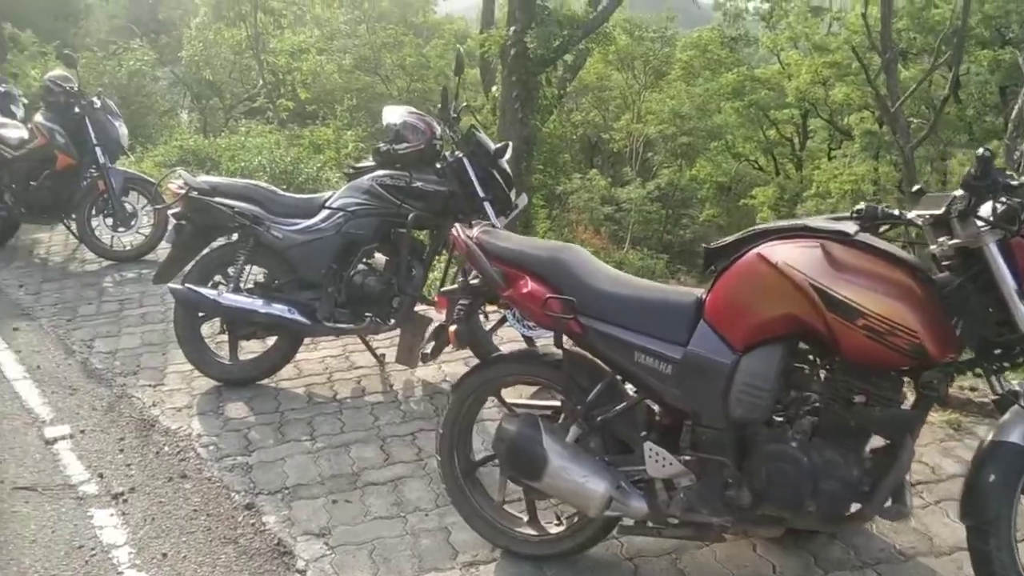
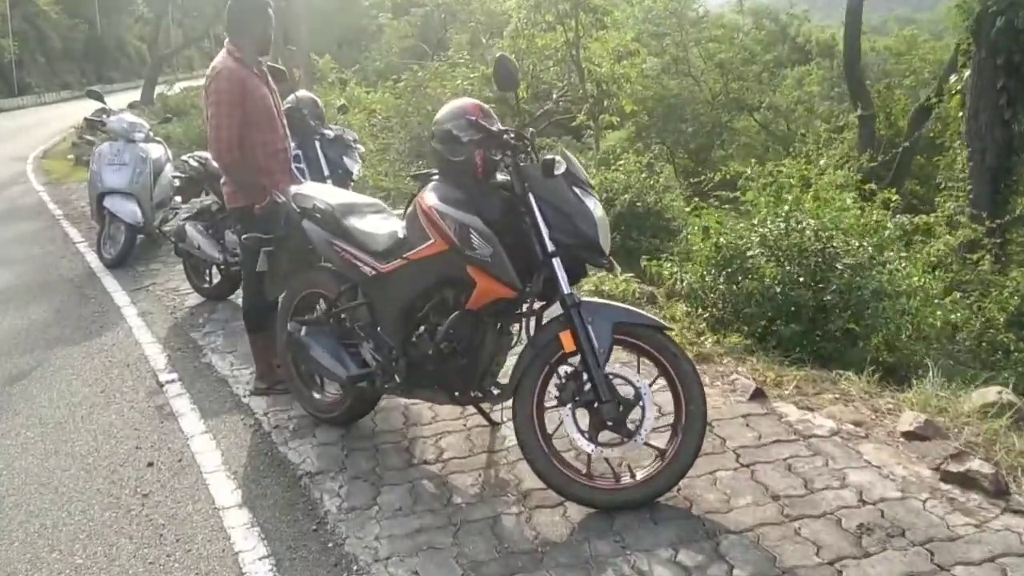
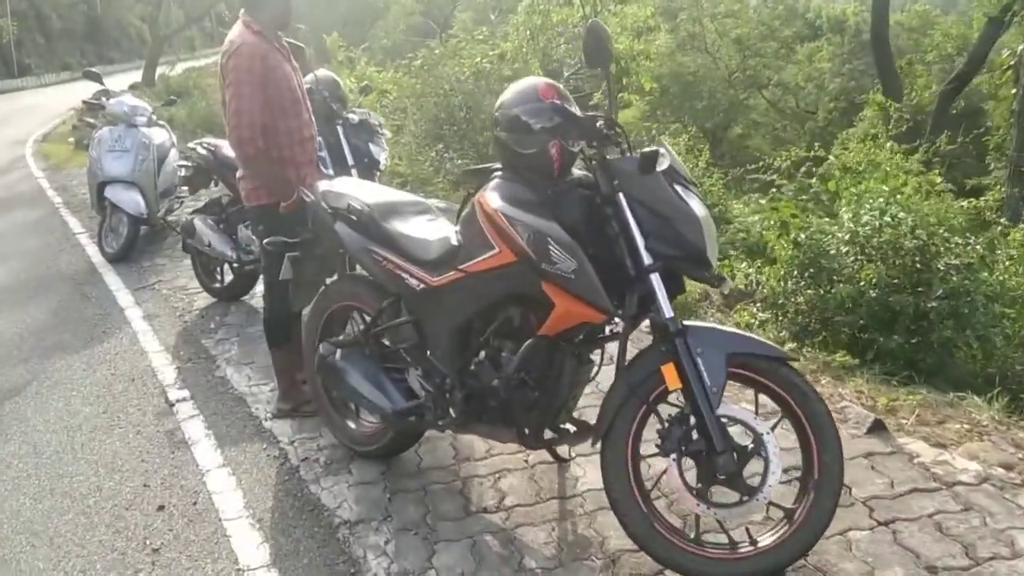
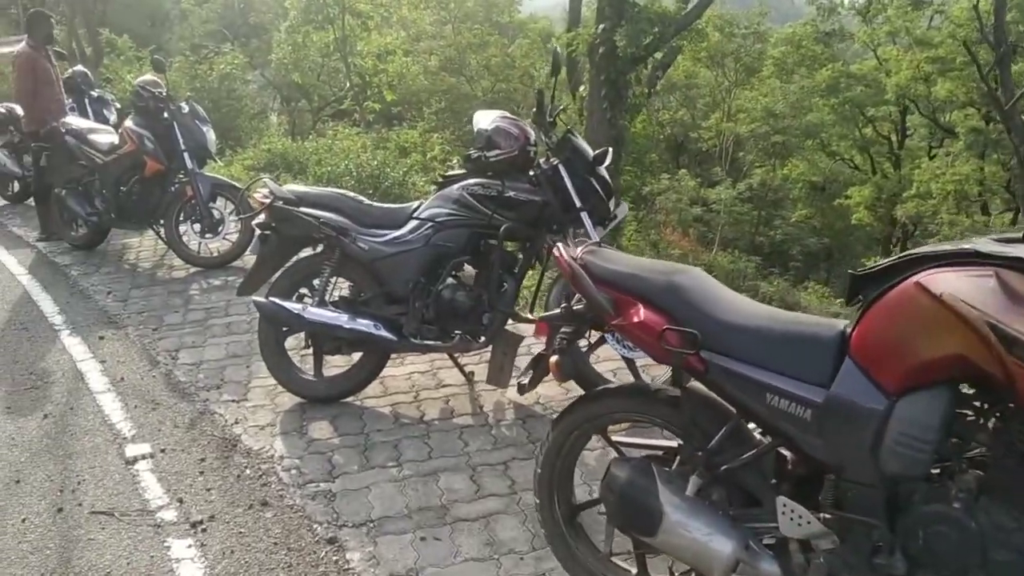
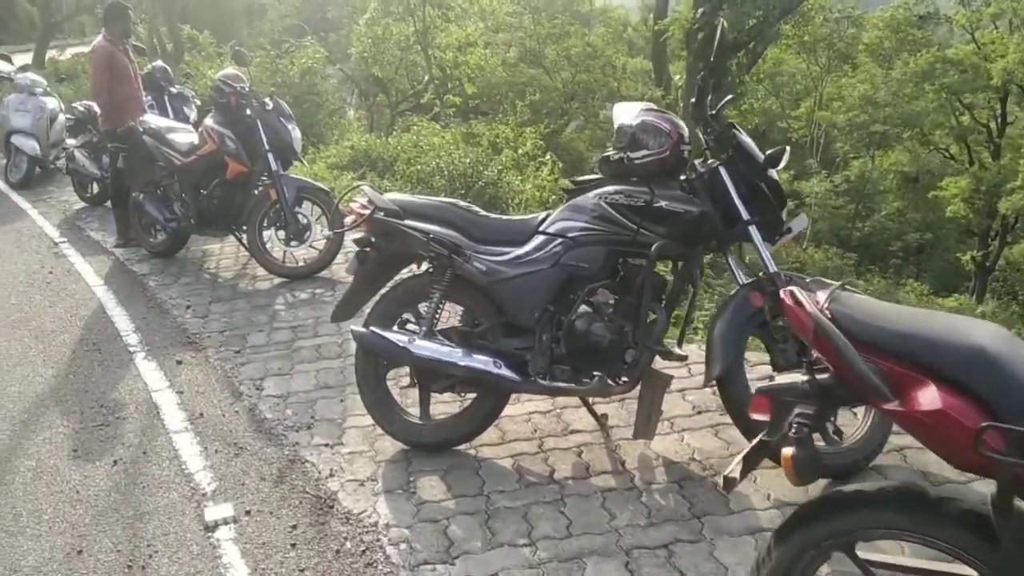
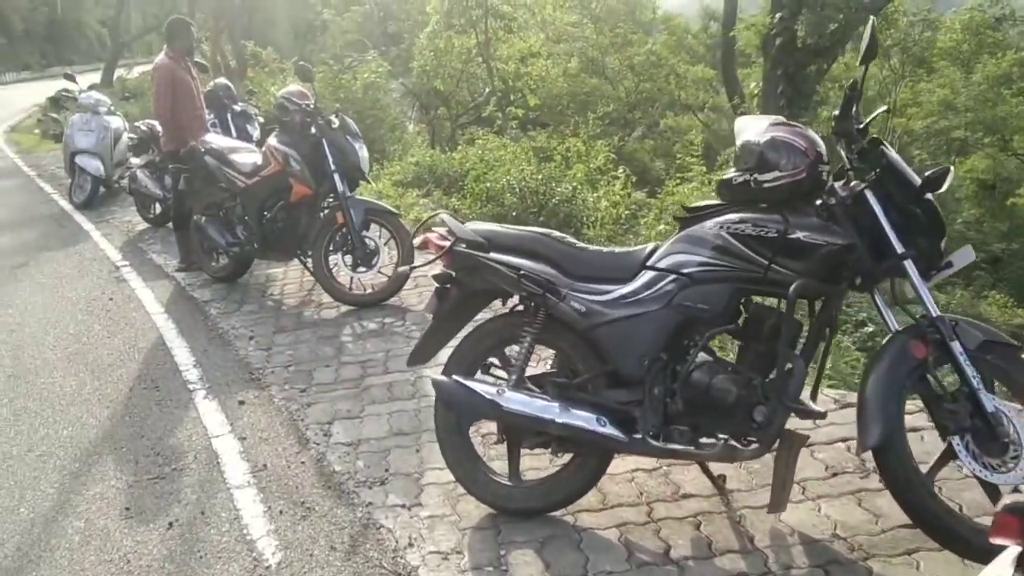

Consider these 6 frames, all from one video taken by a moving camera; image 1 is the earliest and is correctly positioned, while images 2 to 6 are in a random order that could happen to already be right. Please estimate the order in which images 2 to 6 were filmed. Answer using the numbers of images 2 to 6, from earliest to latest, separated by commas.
4, 5, 6, 2, 3
